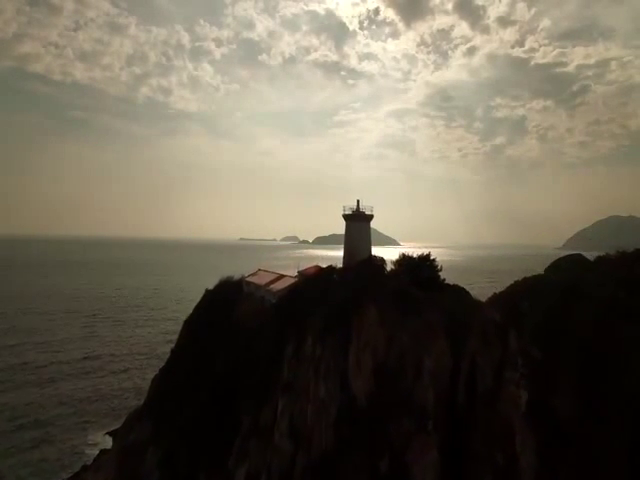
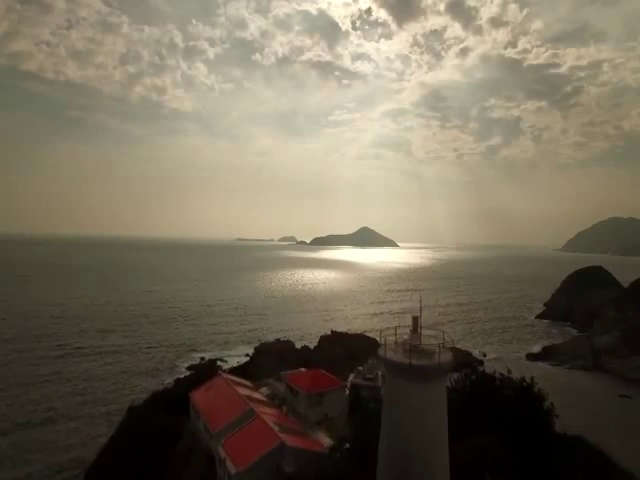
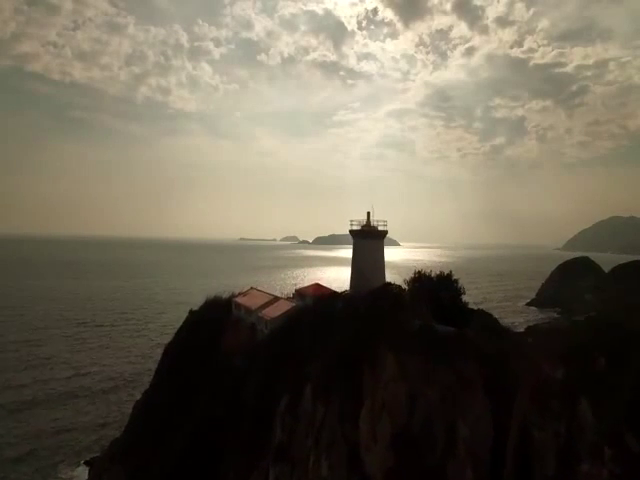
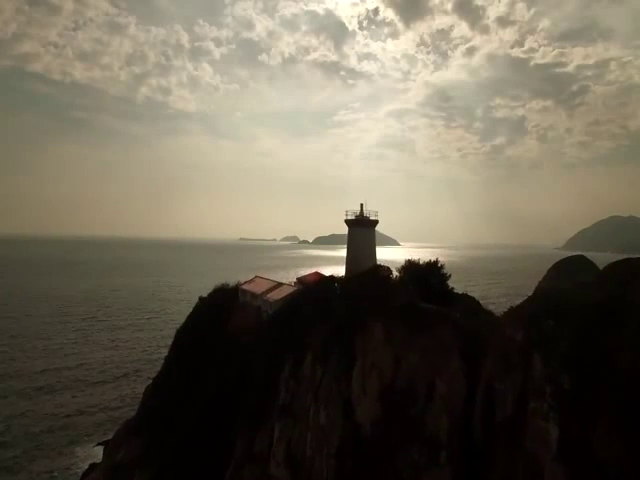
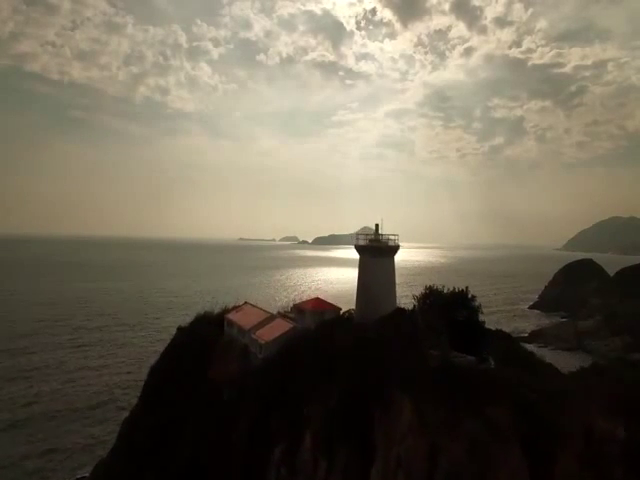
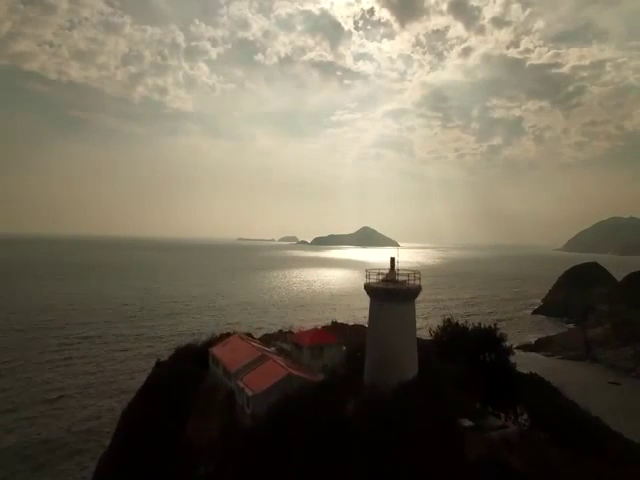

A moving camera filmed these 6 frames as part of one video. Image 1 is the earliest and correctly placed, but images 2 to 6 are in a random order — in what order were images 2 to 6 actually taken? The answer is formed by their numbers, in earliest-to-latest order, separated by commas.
4, 3, 5, 6, 2
